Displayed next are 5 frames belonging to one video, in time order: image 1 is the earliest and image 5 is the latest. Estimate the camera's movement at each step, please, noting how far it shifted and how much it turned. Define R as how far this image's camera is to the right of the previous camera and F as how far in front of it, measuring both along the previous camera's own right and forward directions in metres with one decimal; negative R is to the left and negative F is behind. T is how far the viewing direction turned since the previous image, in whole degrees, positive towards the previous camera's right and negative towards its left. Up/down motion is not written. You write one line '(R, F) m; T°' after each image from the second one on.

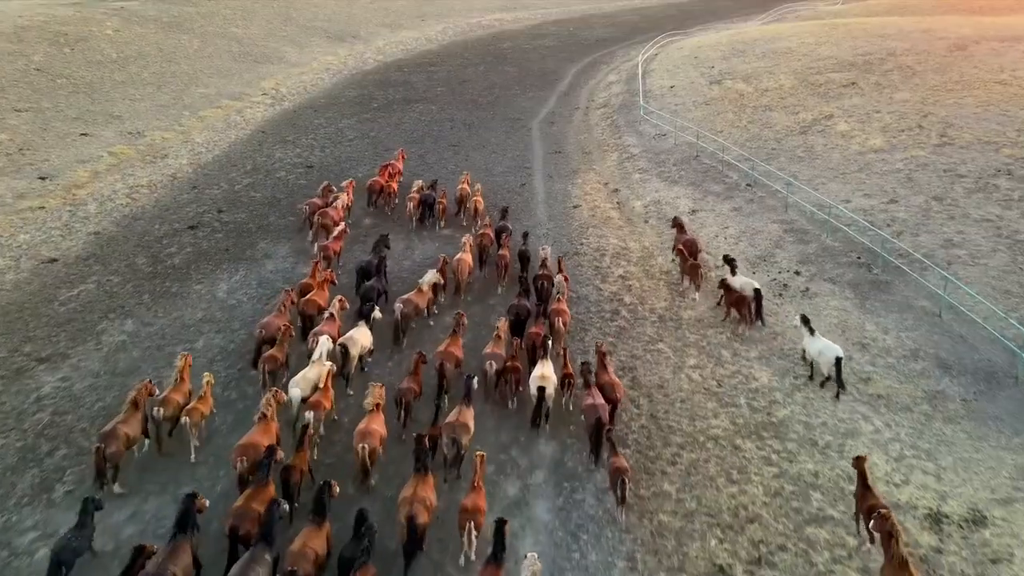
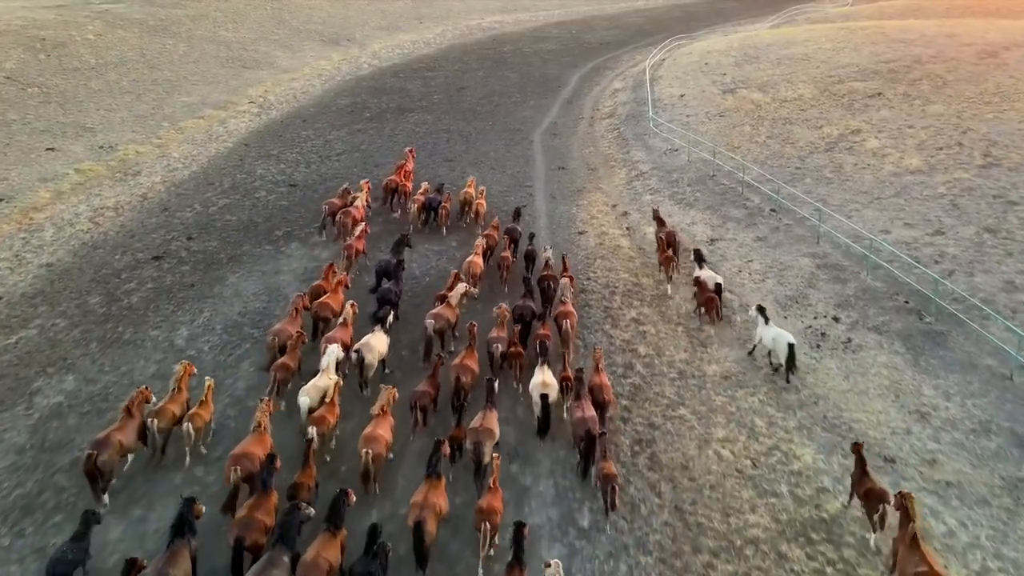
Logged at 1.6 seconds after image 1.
(+0.1, +2.0) m; 0°
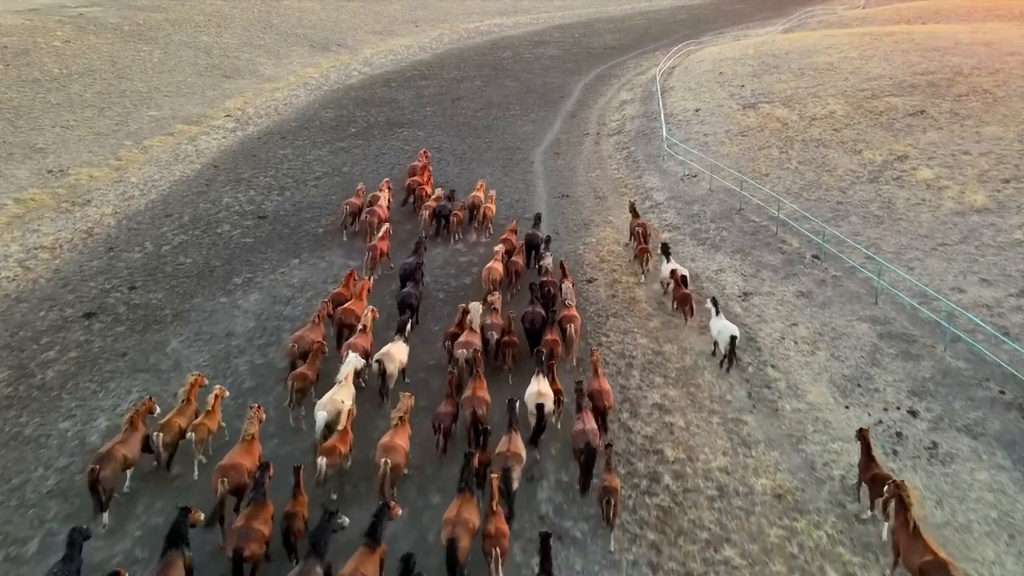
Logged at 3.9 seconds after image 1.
(+0.1, +2.8) m; 0°
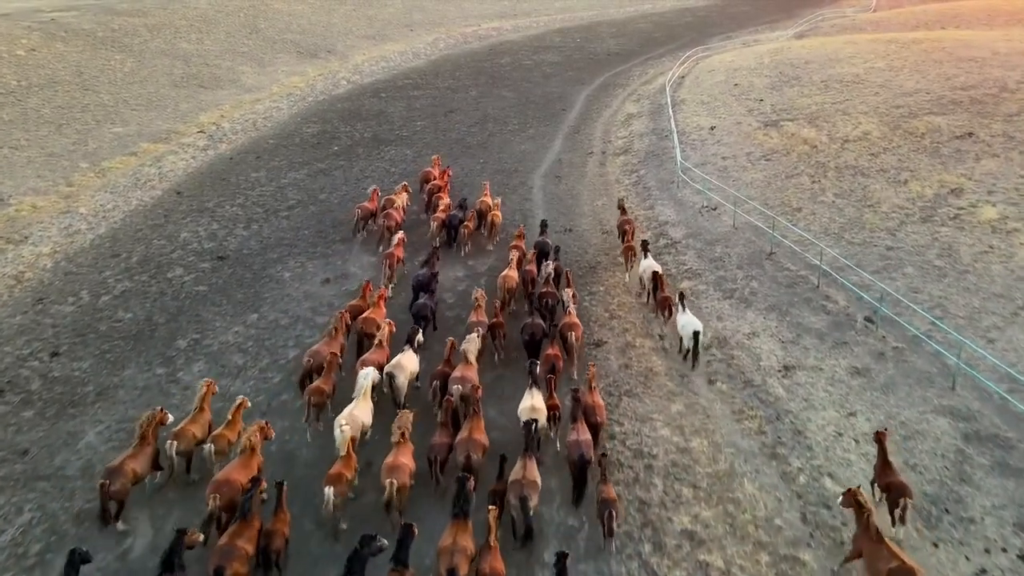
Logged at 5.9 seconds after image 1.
(+0.1, +2.7) m; 0°
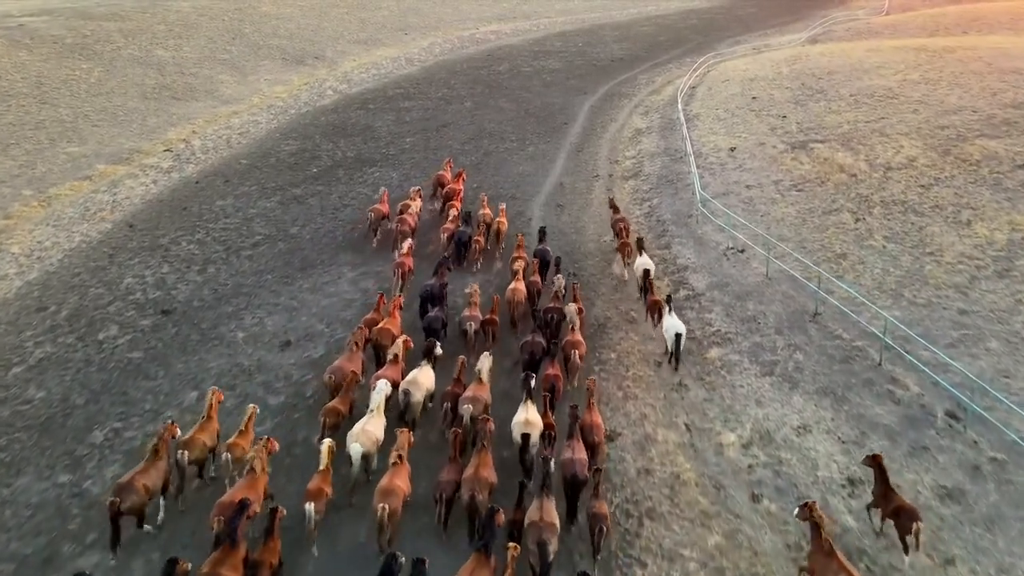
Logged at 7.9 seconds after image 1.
(+0.1, +2.7) m; 0°
